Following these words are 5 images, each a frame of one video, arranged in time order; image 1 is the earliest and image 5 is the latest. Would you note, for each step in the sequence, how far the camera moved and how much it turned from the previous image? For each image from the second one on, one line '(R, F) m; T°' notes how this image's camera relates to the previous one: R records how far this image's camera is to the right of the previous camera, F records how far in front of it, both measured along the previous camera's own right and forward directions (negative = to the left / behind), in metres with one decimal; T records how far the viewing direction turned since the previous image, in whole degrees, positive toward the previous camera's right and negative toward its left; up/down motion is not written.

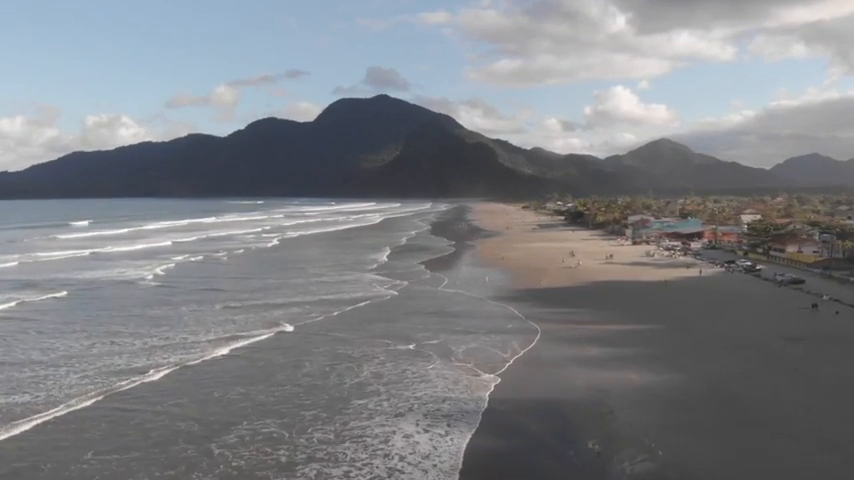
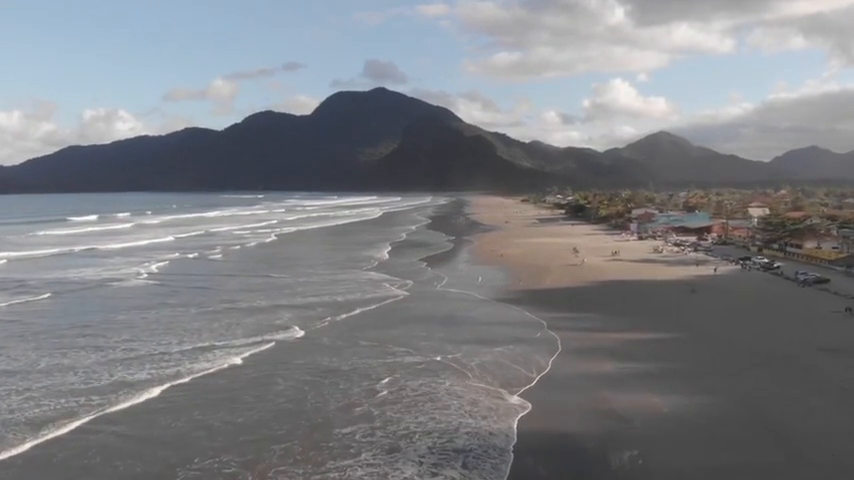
(+0.1, +2.0) m; 0°
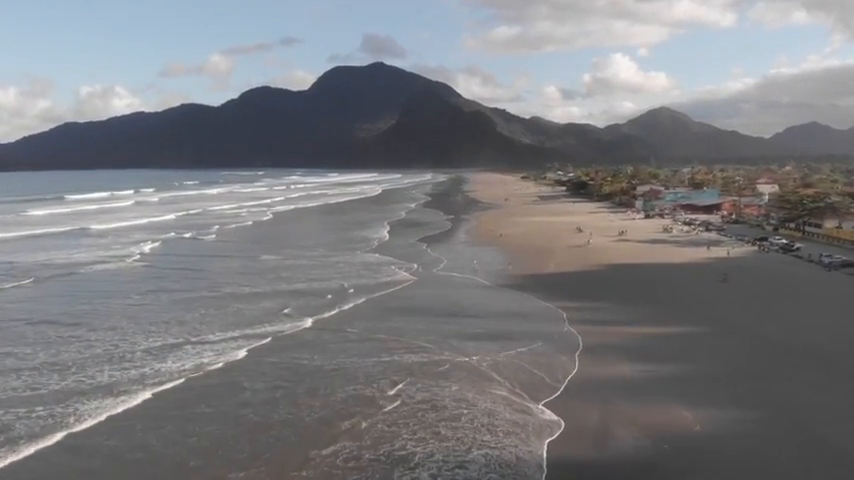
(+0.1, +1.9) m; 0°
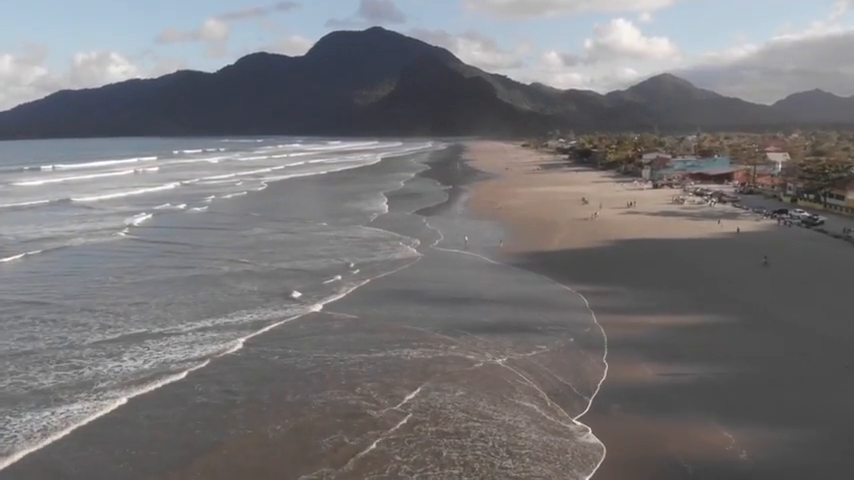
(+0.2, +1.9) m; 0°
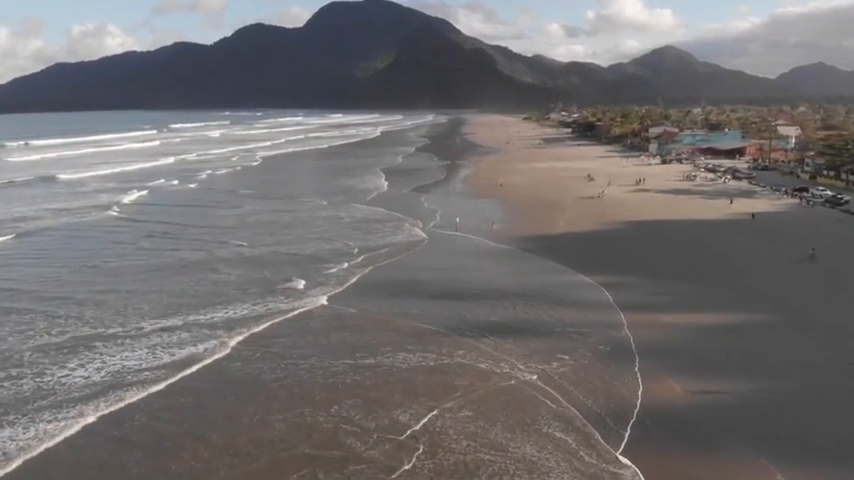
(+0.1, +1.7) m; 0°
